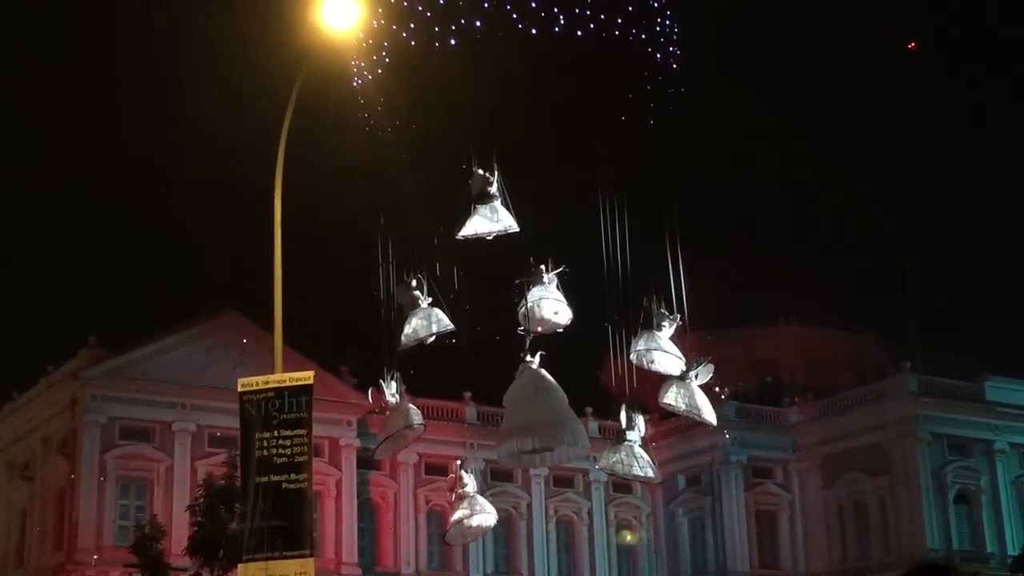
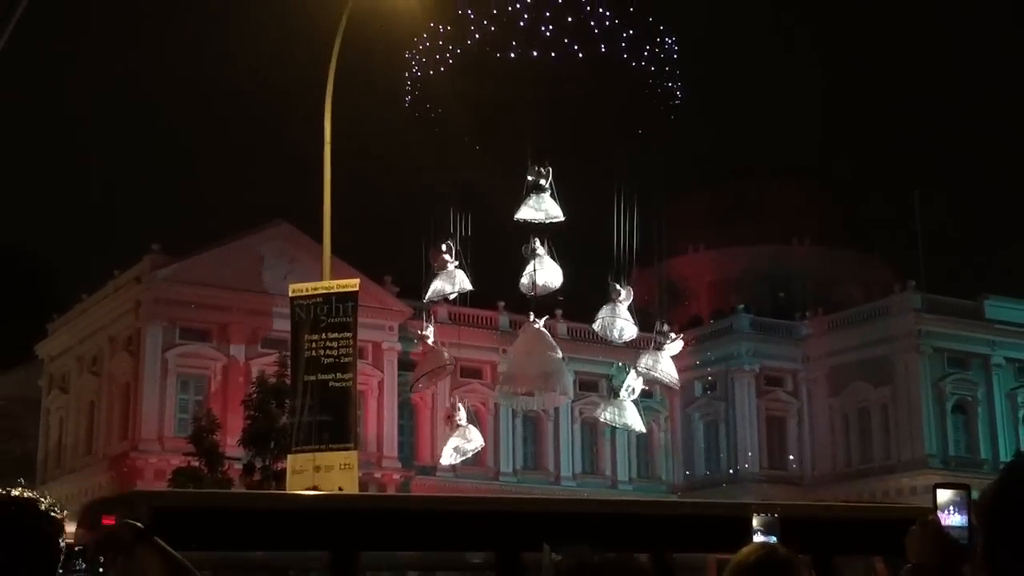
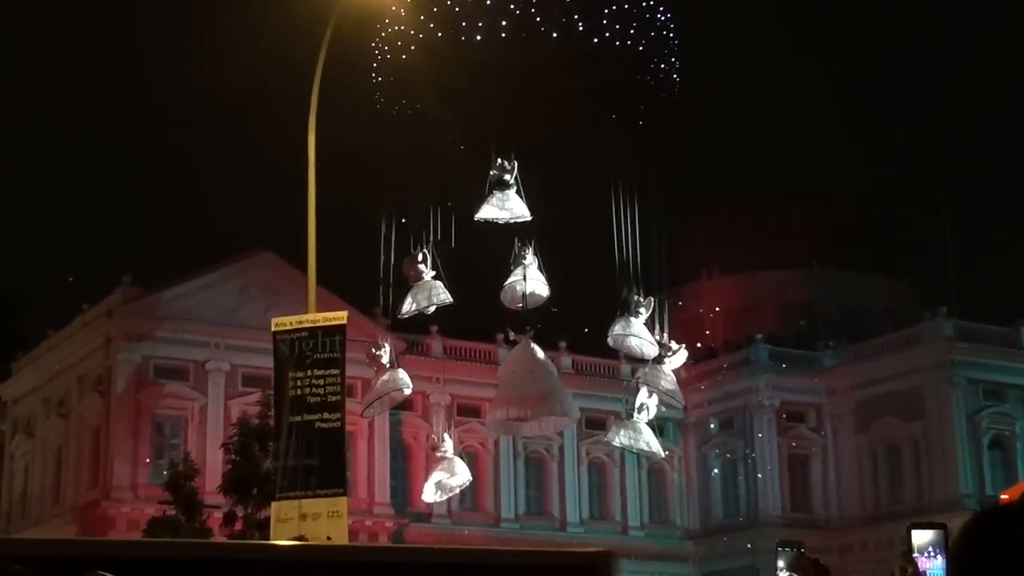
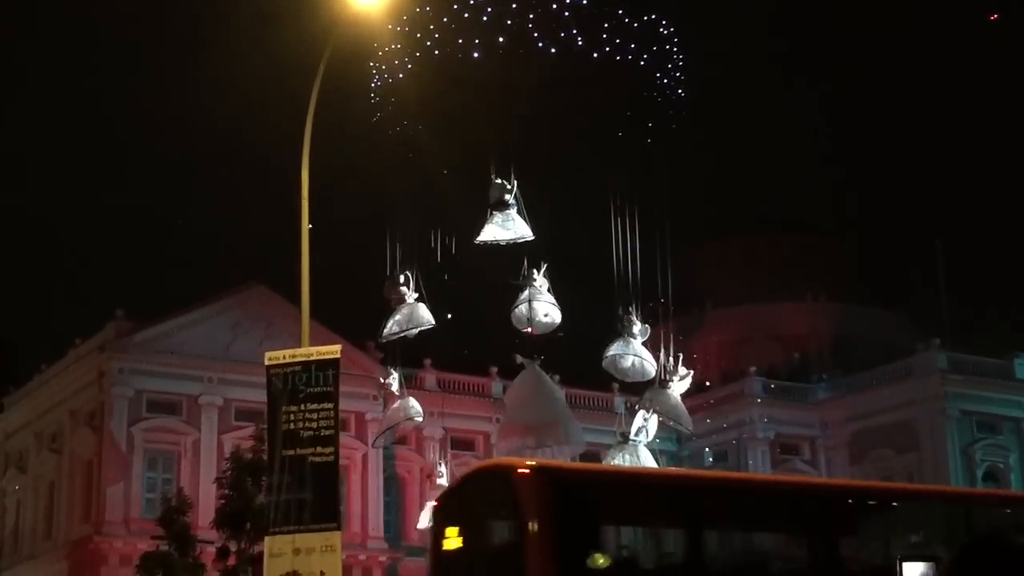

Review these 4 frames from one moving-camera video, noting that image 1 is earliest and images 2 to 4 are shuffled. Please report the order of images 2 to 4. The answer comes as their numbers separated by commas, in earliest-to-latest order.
4, 3, 2
